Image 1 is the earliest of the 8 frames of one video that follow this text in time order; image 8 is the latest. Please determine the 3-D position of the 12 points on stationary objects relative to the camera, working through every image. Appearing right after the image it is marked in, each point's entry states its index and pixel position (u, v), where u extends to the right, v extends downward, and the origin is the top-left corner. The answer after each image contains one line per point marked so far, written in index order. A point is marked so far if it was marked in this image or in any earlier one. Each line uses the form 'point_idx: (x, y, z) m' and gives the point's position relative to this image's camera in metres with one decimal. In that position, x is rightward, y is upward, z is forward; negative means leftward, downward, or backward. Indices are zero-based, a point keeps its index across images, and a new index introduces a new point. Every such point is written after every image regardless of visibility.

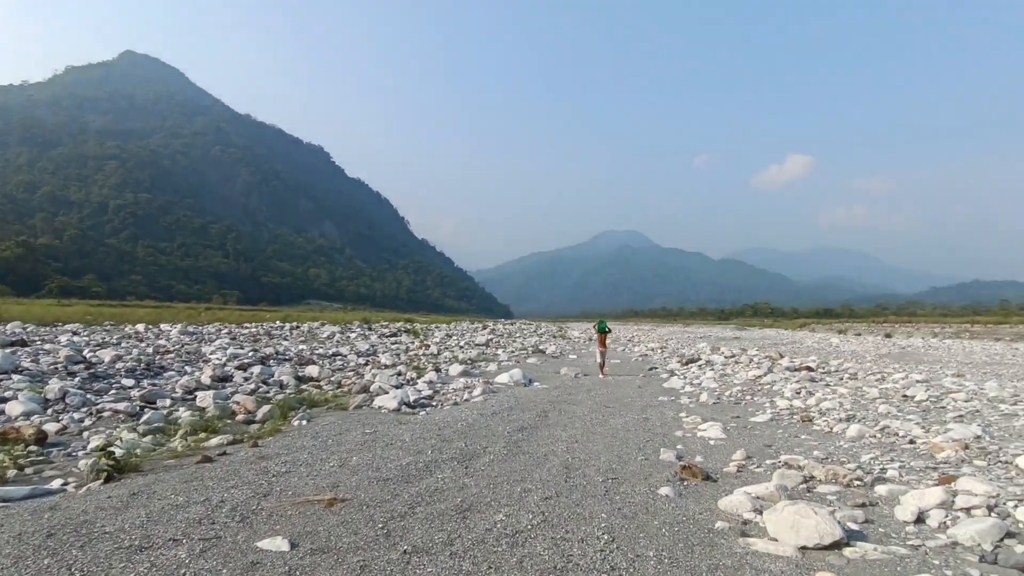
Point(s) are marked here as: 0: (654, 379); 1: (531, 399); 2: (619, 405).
0: (+4.3, -2.7, +17.3) m
1: (+0.4, -2.3, +11.9) m
2: (+2.1, -2.3, +11.1) m
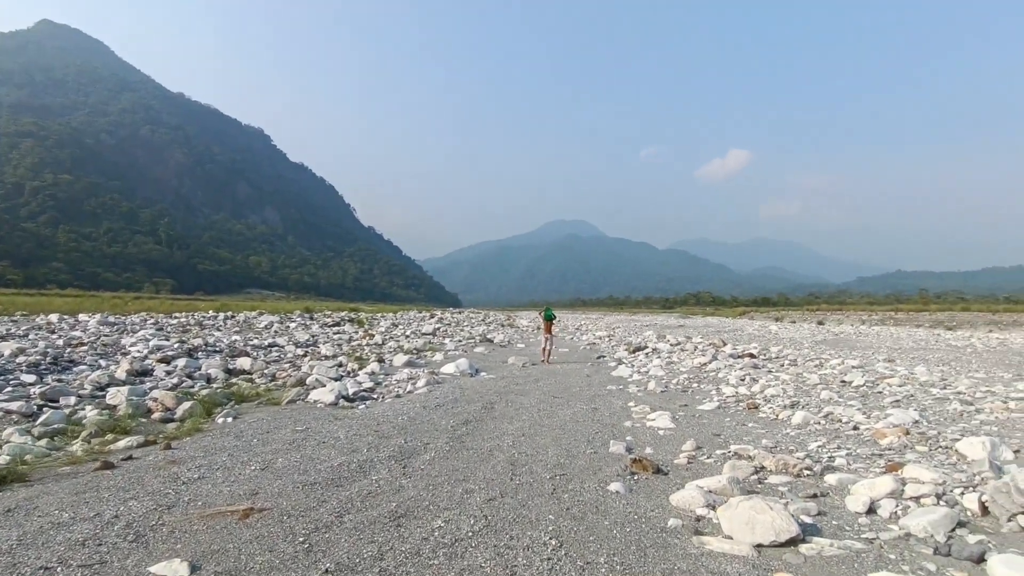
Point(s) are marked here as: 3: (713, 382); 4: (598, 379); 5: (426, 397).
0: (+2.7, -2.4, +17.3) m
1: (-0.7, -2.0, +11.5) m
2: (+1.0, -2.0, +10.9) m
3: (+4.5, -2.1, +12.6) m
4: (+2.0, -2.2, +13.8) m
5: (-1.5, -2.0, +10.3) m
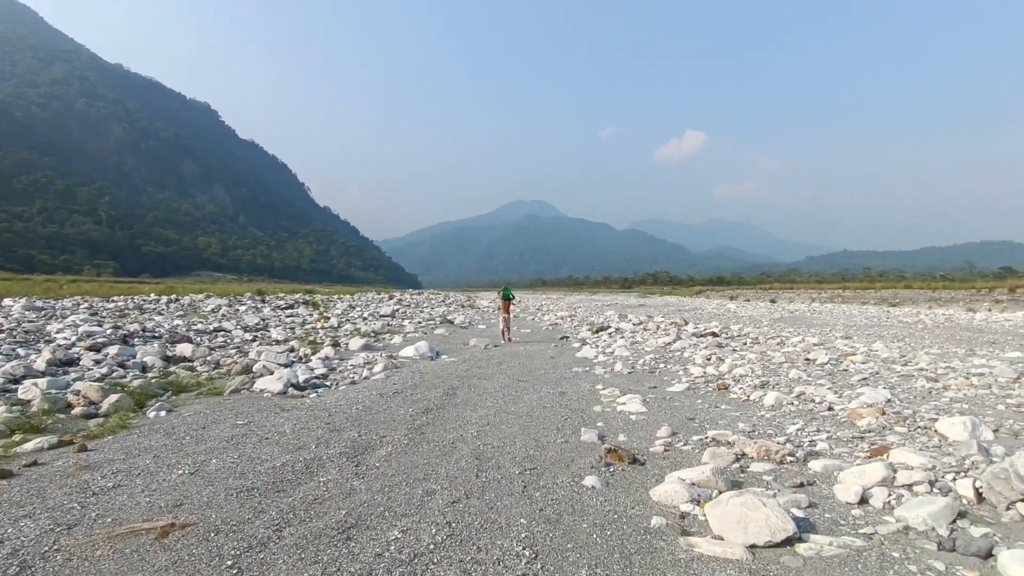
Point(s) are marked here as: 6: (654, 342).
0: (+1.6, -1.8, +16.9) m
1: (-1.4, -1.6, +10.9) m
2: (+0.4, -1.6, +10.4) m
3: (+3.7, -1.6, +12.4) m
4: (+1.2, -1.7, +13.4) m
5: (-2.2, -1.6, +9.7) m
6: (+4.2, -1.6, +17.0) m
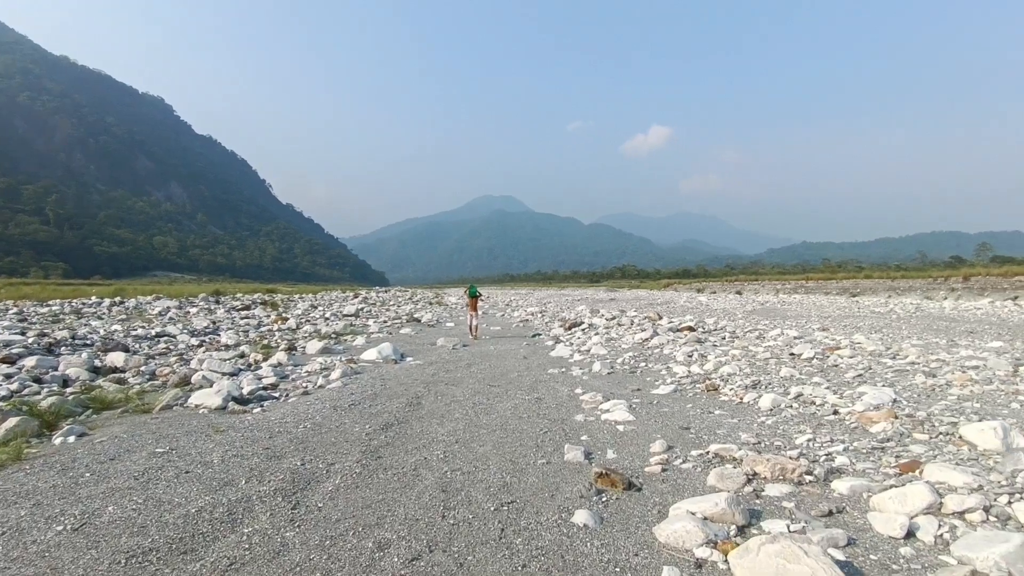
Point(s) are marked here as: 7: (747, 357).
0: (+0.7, -1.6, +16.1) m
1: (-1.9, -1.6, +10.0) m
2: (-0.1, -1.6, +9.6) m
3: (+3.1, -1.5, +11.7) m
4: (+0.5, -1.6, +12.5) m
5: (-2.6, -1.6, +8.7) m
6: (+3.3, -1.4, +16.3) m
7: (+4.6, -1.4, +11.3) m
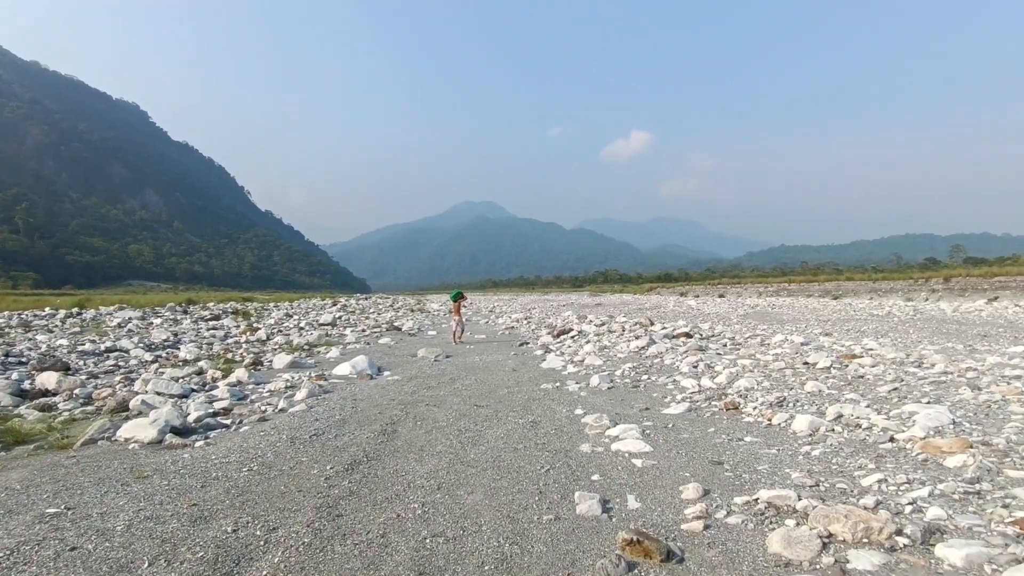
0: (+0.4, -1.8, +15.0) m
1: (-2.0, -1.7, +8.7) m
2: (-0.3, -1.7, +8.4) m
3: (+2.8, -1.6, +10.6) m
4: (+0.3, -1.7, +11.4) m
5: (-2.7, -1.7, +7.5) m
6: (+3.0, -1.6, +15.3) m
7: (+4.4, -1.4, +10.3) m
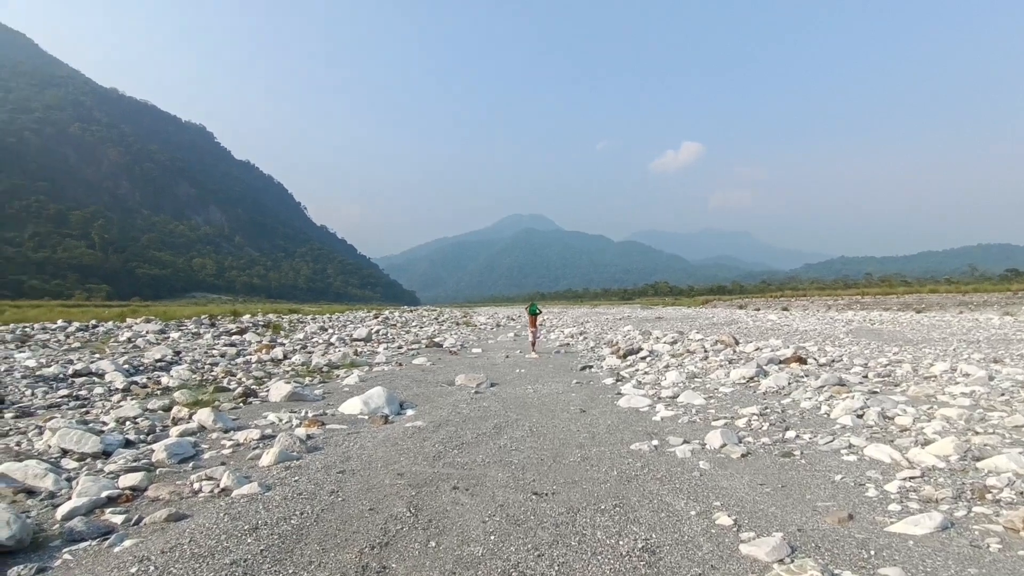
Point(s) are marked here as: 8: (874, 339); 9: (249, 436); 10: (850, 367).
0: (+1.7, -2.0, +11.5) m
1: (-1.3, -1.8, +5.5) m
2: (+0.5, -1.7, +5.0) m
3: (+3.7, -1.7, +7.0) m
4: (+1.3, -1.9, +7.9) m
5: (-2.1, -1.7, +4.3) m
6: (+4.3, -1.8, +11.6) m
7: (+5.3, -1.5, +6.5) m
8: (+11.3, -1.6, +18.1) m
9: (-3.3, -1.8, +7.2) m
10: (+7.2, -1.6, +12.3) m
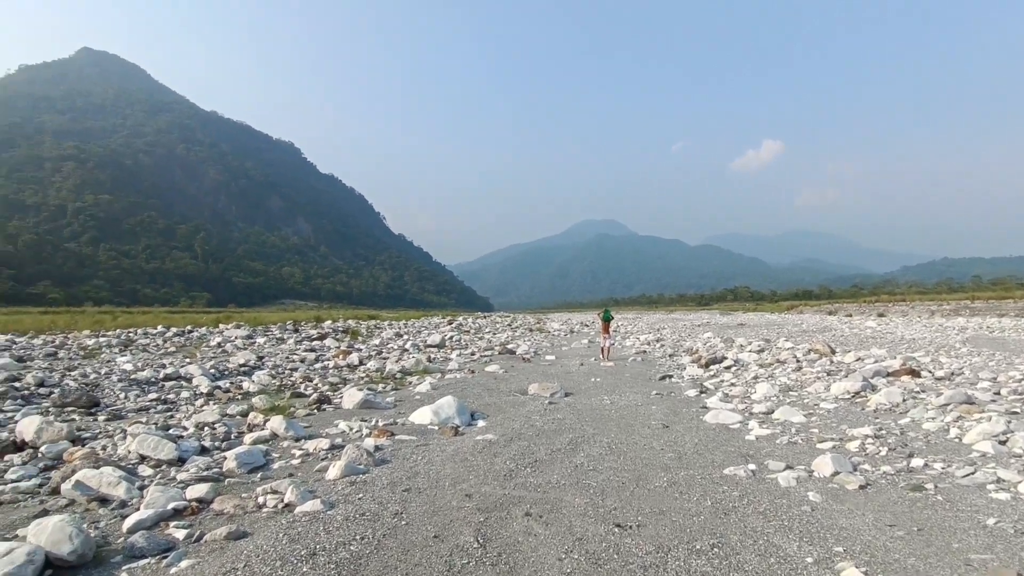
0: (+3.1, -2.1, +10.7) m
1: (-0.6, -1.8, +5.1) m
2: (+1.1, -1.8, +4.4) m
3: (+4.6, -1.7, +5.9) m
4: (+2.2, -1.9, +7.2) m
5: (-1.5, -1.8, +4.0) m
6: (+5.7, -1.9, +10.4) m
7: (+6.0, -1.6, +5.3) m
8: (+13.5, -1.7, +16.0) m
9: (-2.4, -1.9, +7.0) m
10: (+8.7, -1.7, +10.8) m
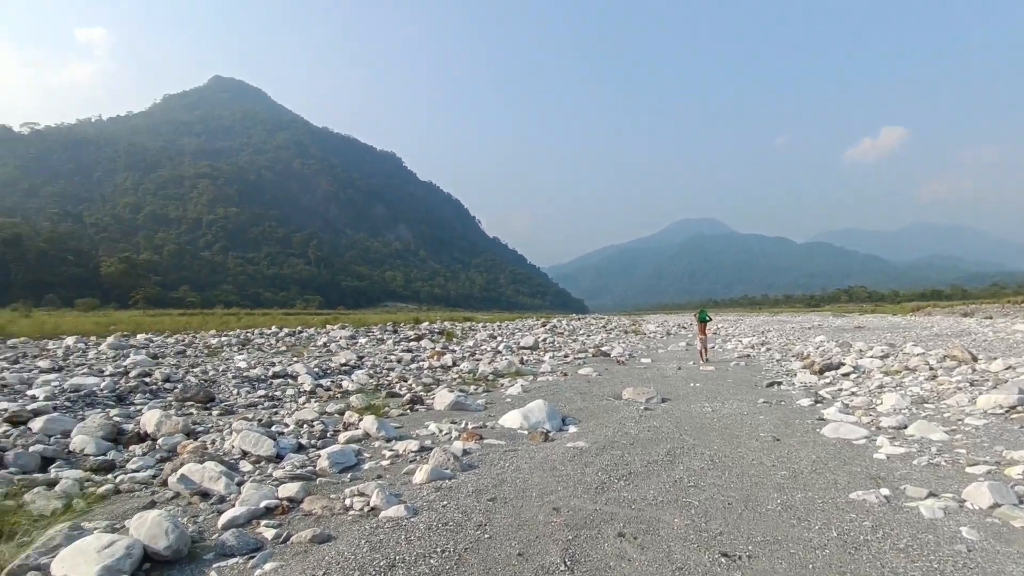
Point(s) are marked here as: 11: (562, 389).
0: (+4.7, -2.1, +9.7) m
1: (+0.2, -1.8, +4.8) m
2: (+1.7, -1.8, +3.8) m
3: (+5.4, -1.7, +4.8) m
4: (+3.3, -1.9, +6.4) m
5: (-0.9, -1.8, +3.9) m
6: (+7.2, -1.8, +9.1) m
7: (+6.7, -1.5, +3.9) m
8: (+15.8, -1.6, +13.3) m
9: (-1.3, -1.9, +7.0) m
10: (+10.2, -1.6, +8.9) m
11: (+1.1, -2.1, +12.1) m
